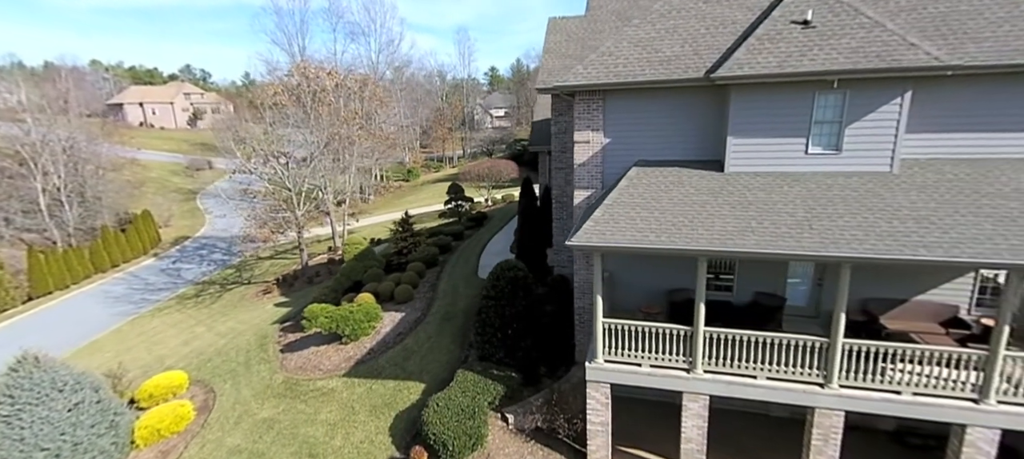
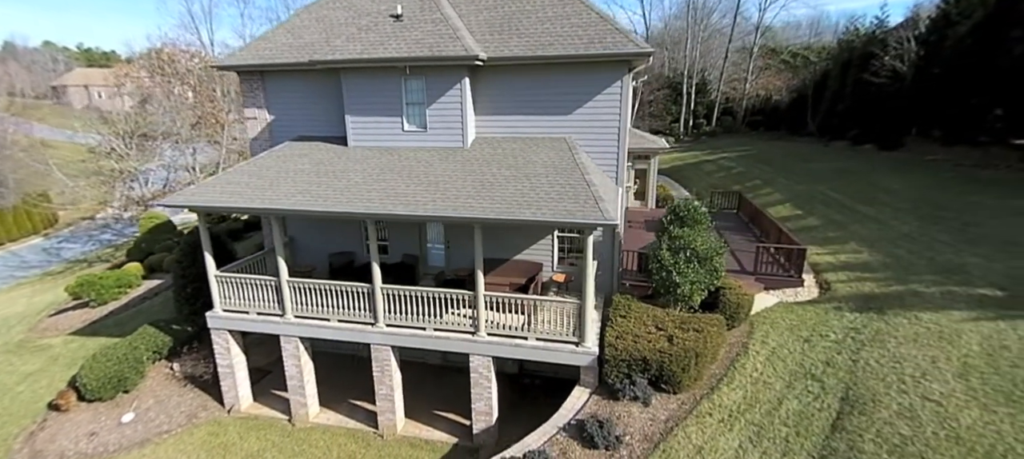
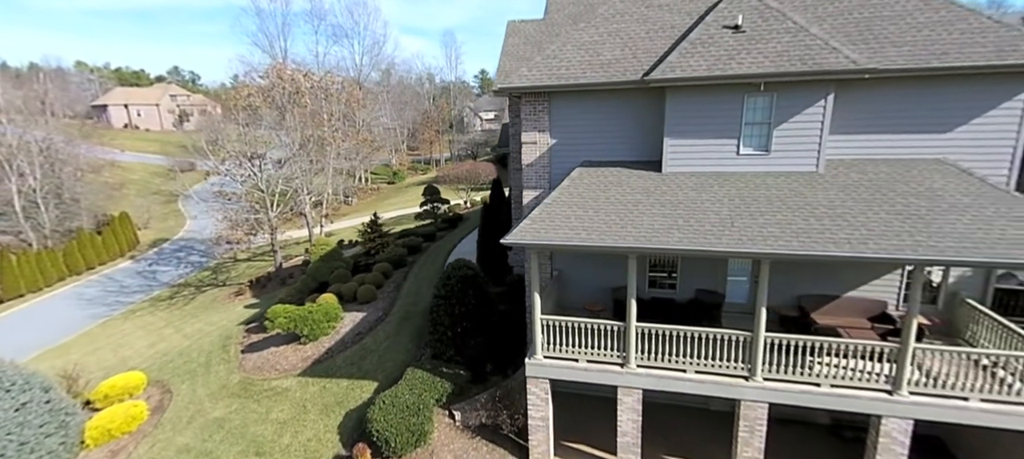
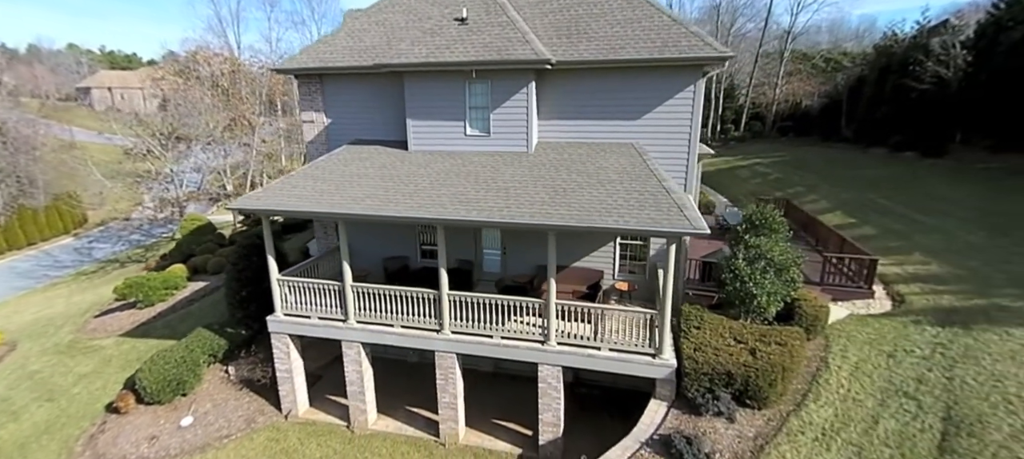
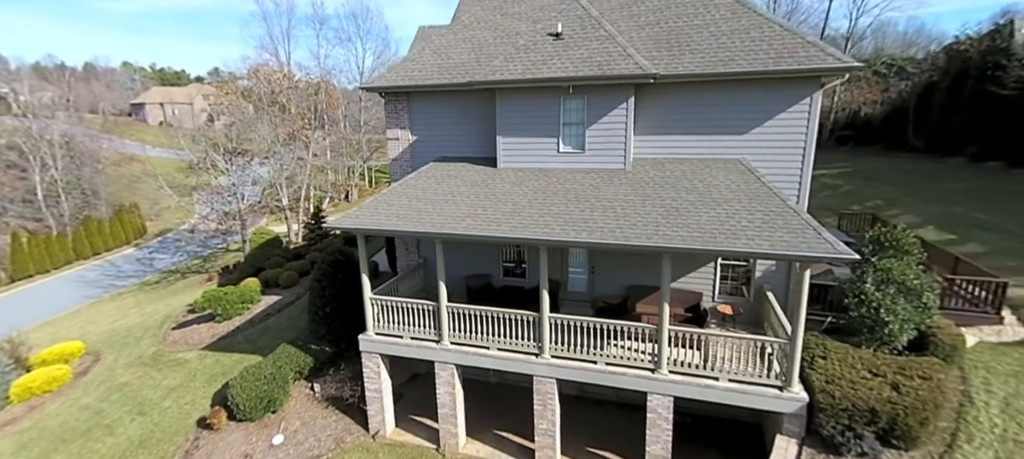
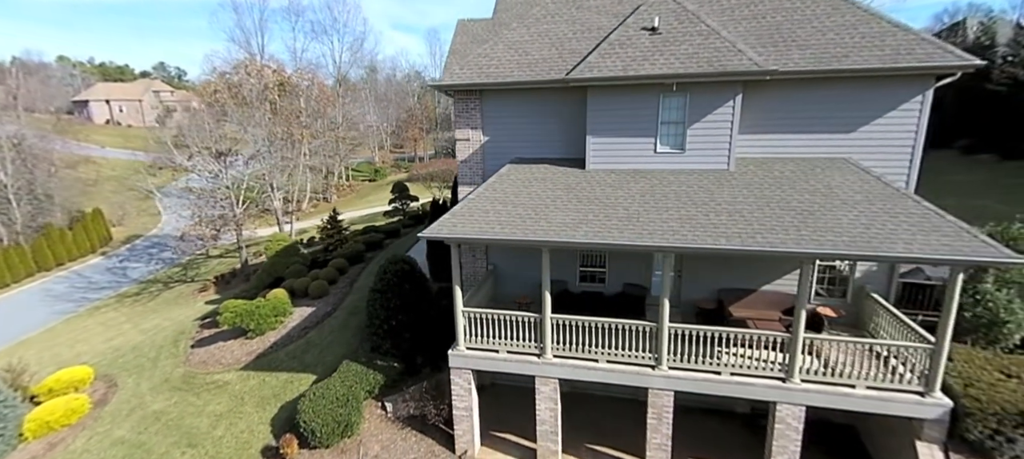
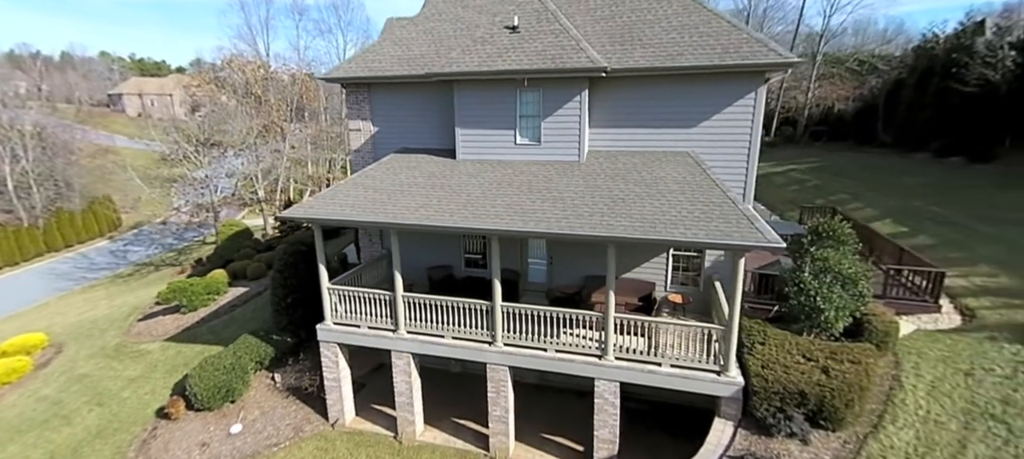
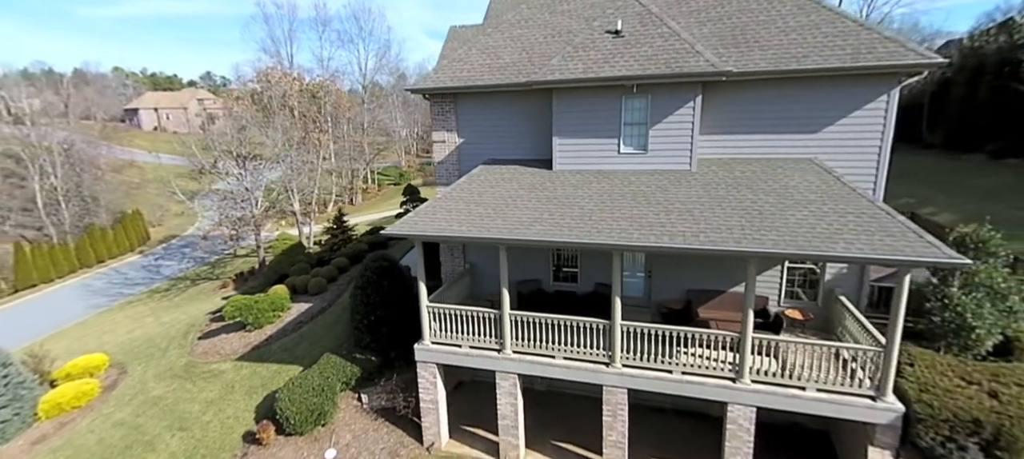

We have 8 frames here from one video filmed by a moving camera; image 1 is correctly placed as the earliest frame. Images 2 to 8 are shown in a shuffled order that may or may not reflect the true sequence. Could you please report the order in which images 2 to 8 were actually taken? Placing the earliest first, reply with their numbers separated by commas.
3, 6, 8, 5, 7, 4, 2
